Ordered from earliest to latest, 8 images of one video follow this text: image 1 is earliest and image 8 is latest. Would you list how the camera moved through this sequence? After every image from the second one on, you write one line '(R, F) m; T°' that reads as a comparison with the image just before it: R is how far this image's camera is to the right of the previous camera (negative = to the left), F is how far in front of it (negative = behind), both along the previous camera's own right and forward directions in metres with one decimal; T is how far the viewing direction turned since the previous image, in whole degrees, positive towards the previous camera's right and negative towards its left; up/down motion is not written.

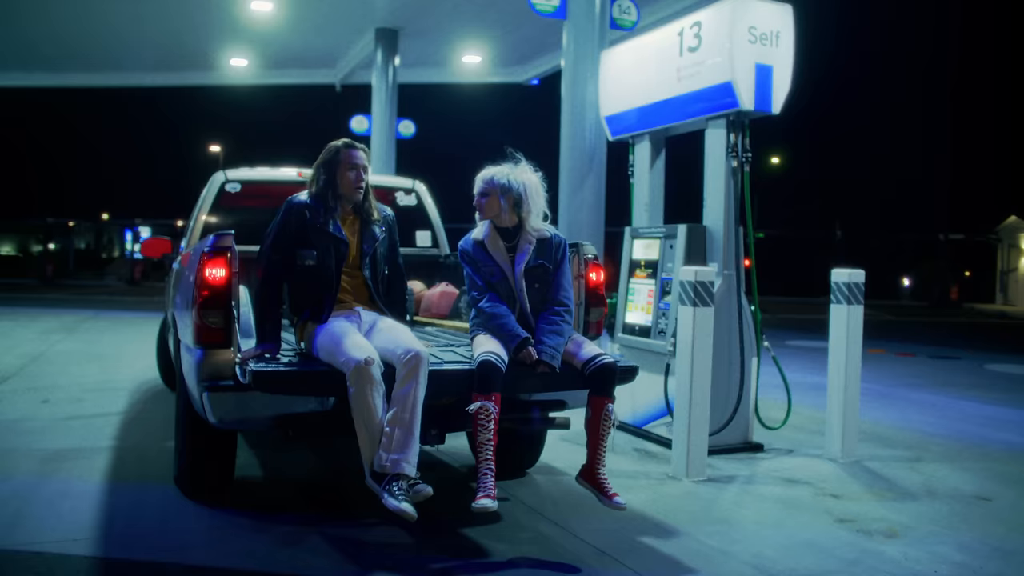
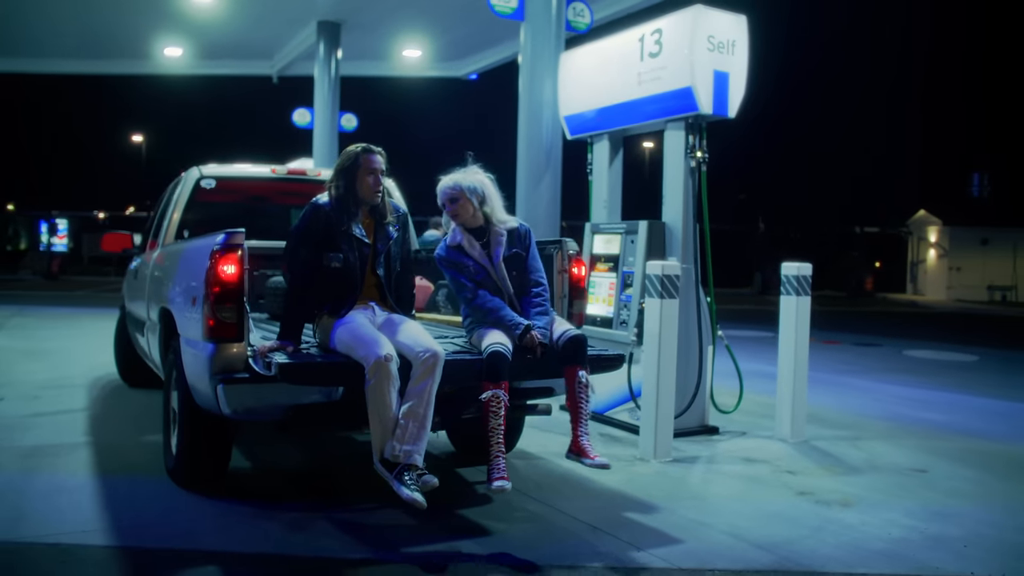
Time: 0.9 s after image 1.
(-0.4, -0.3) m; +5°
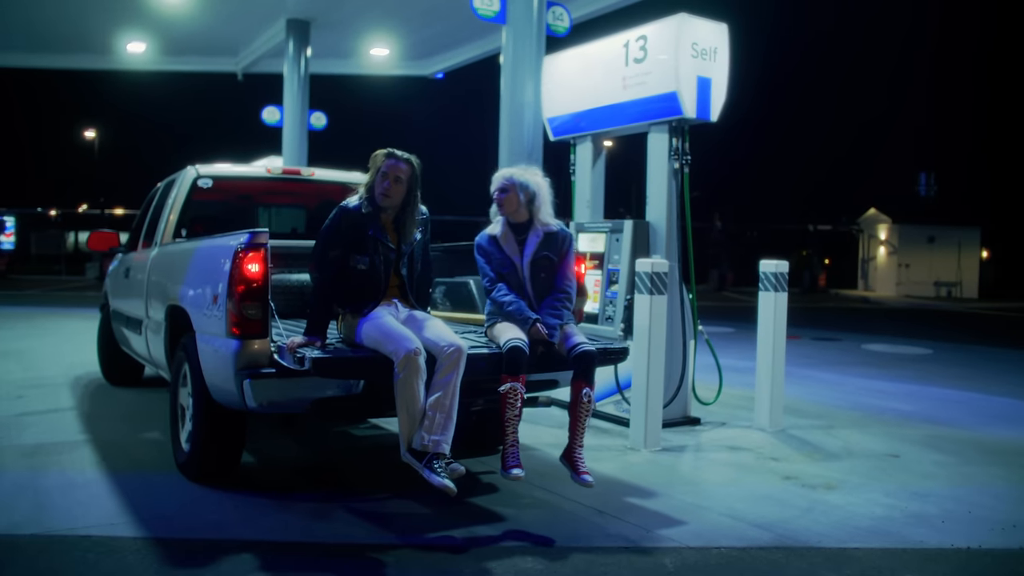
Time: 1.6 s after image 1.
(-0.3, -0.2) m; +3°
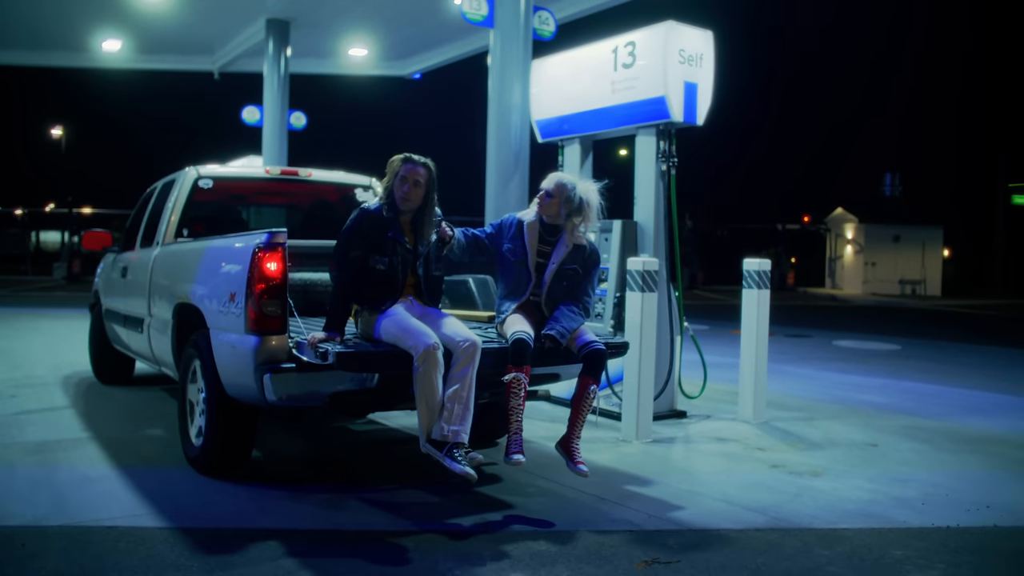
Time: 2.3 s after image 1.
(-0.2, -0.2) m; +2°
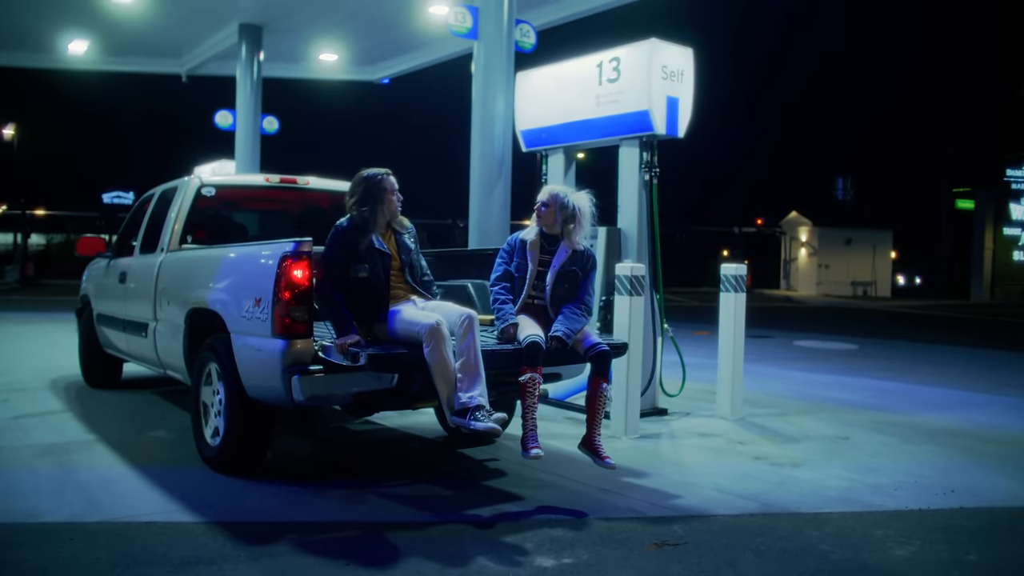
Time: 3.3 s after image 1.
(-0.3, -0.3) m; +3°
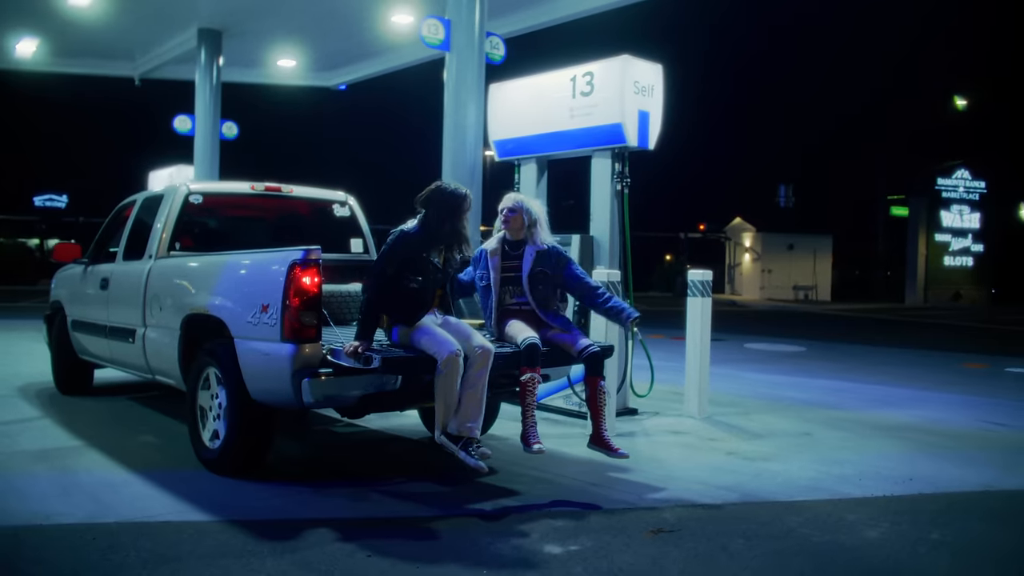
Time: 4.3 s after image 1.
(-0.3, -0.3) m; +4°
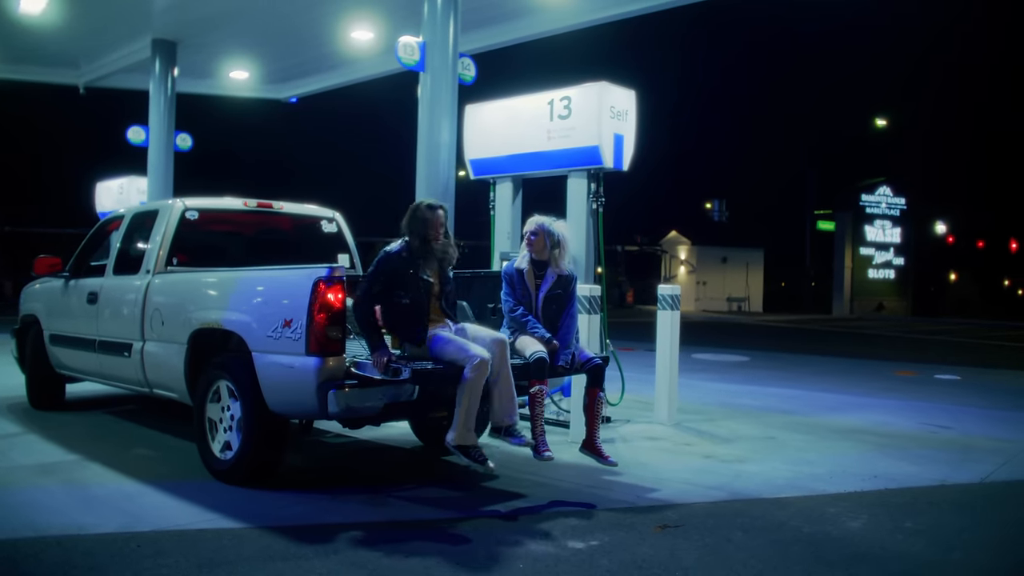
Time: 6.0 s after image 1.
(-0.5, -0.3) m; +5°
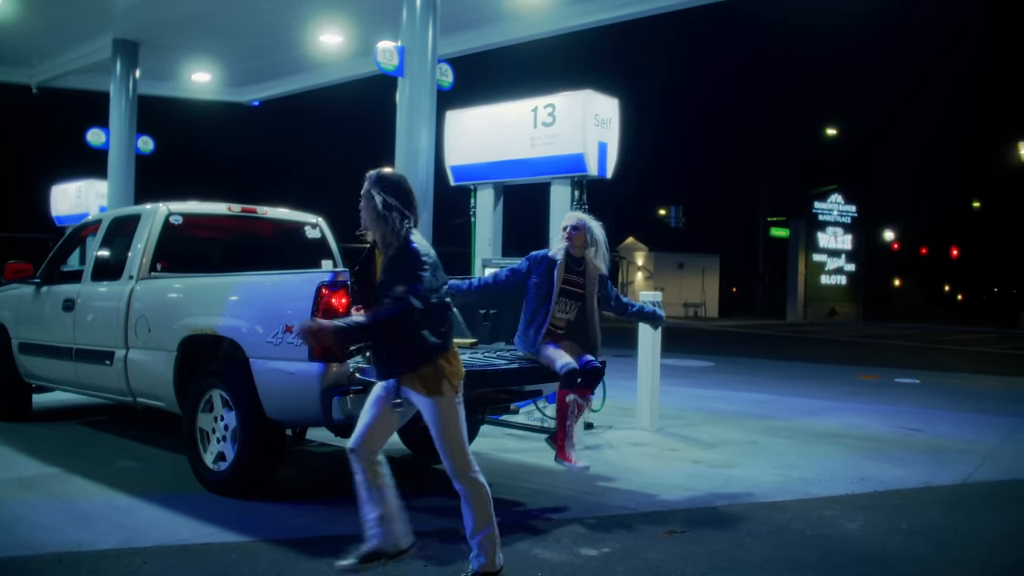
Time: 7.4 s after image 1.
(-0.3, 0.0) m; +3°
